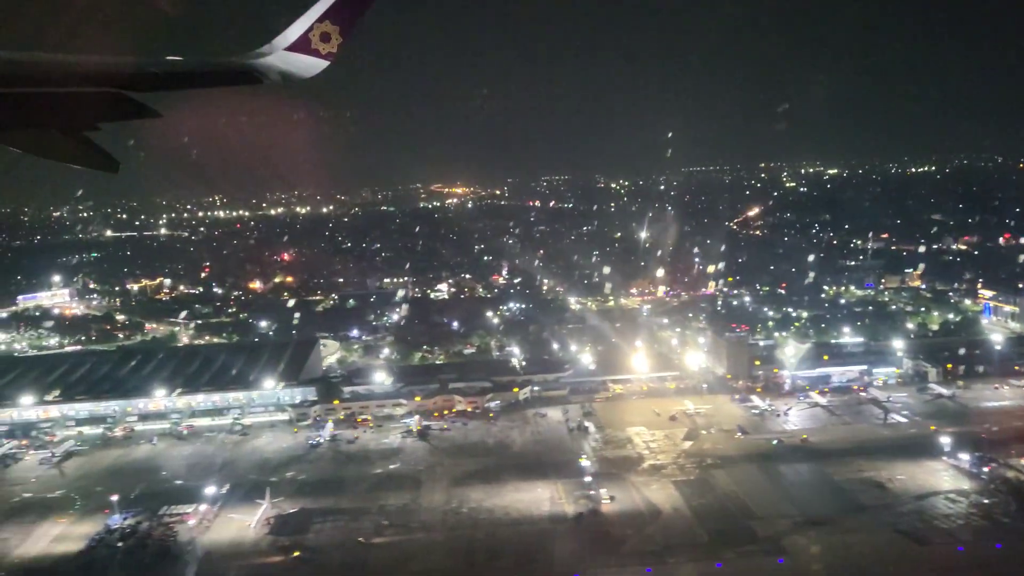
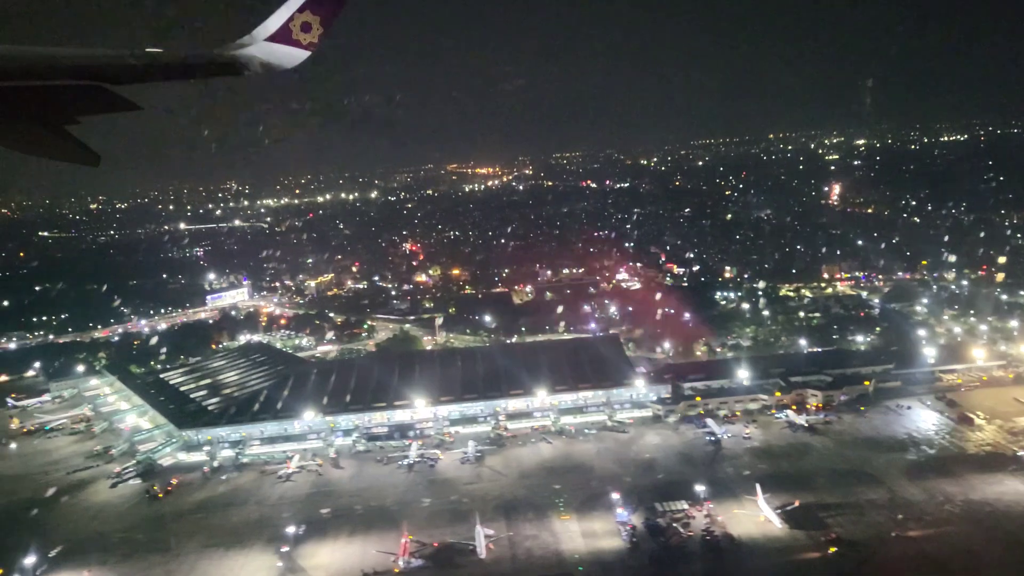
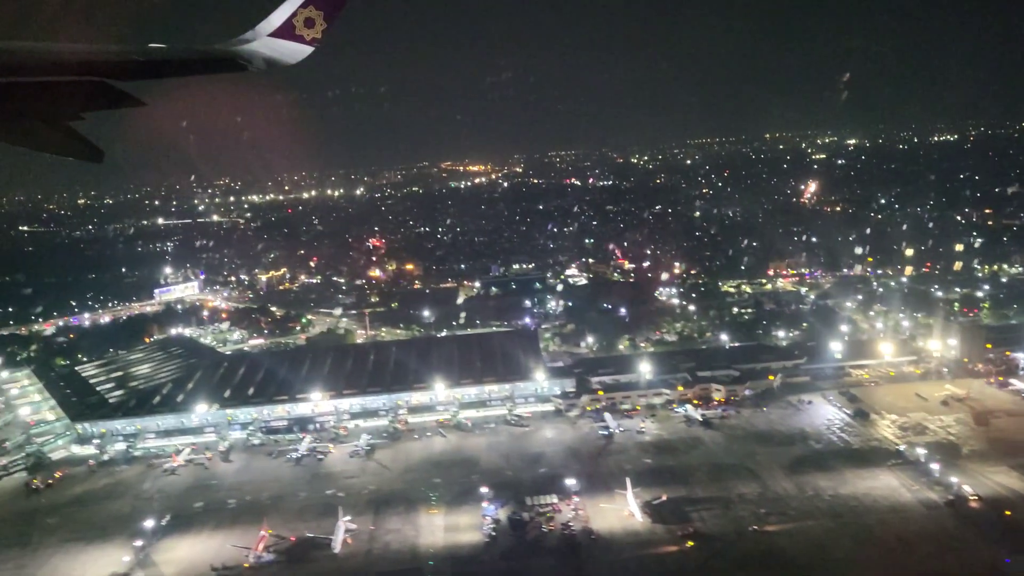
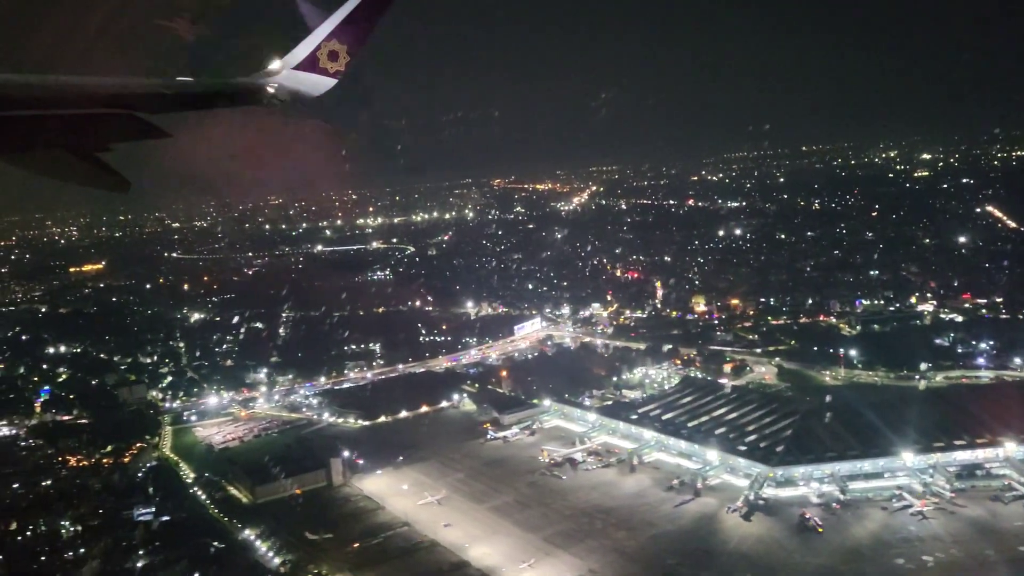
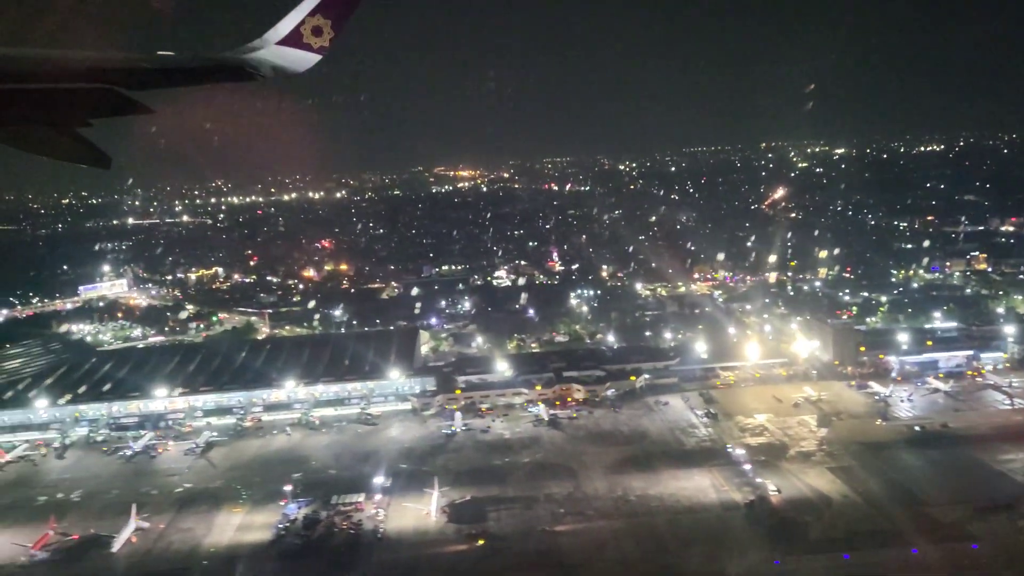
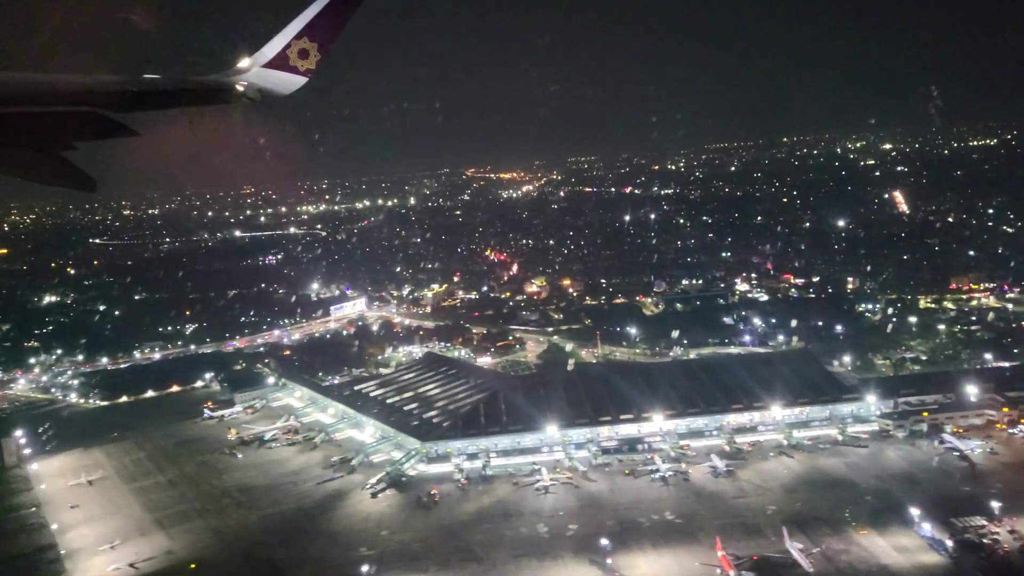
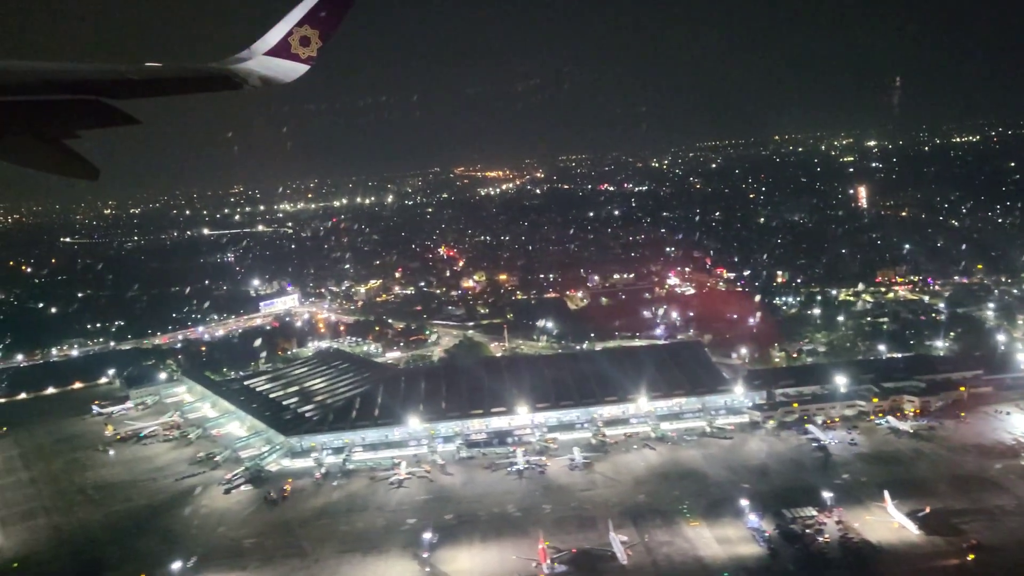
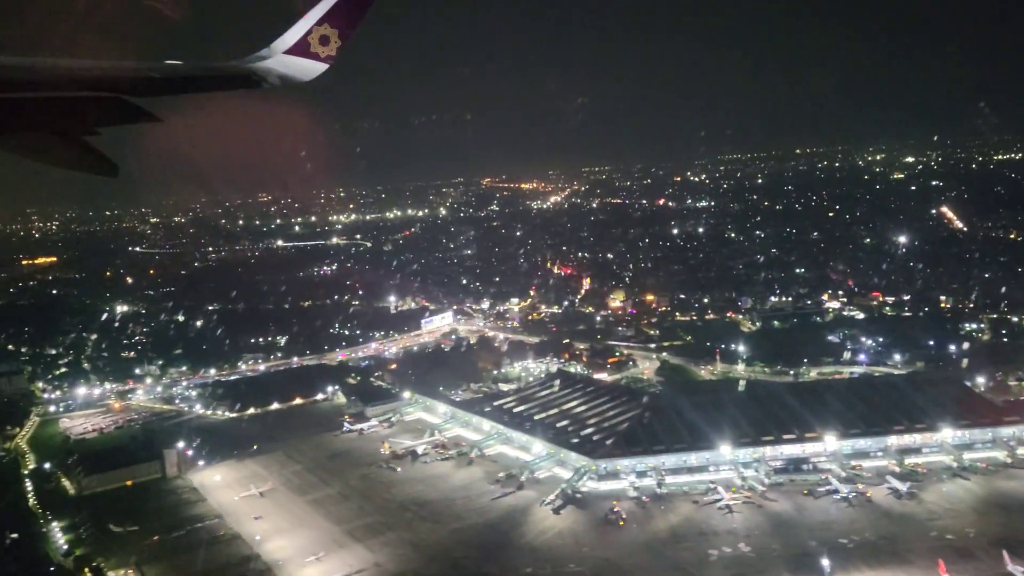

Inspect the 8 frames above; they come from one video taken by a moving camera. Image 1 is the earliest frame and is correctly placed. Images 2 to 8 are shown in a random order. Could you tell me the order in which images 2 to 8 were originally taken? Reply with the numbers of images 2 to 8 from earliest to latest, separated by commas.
5, 3, 2, 7, 6, 8, 4
